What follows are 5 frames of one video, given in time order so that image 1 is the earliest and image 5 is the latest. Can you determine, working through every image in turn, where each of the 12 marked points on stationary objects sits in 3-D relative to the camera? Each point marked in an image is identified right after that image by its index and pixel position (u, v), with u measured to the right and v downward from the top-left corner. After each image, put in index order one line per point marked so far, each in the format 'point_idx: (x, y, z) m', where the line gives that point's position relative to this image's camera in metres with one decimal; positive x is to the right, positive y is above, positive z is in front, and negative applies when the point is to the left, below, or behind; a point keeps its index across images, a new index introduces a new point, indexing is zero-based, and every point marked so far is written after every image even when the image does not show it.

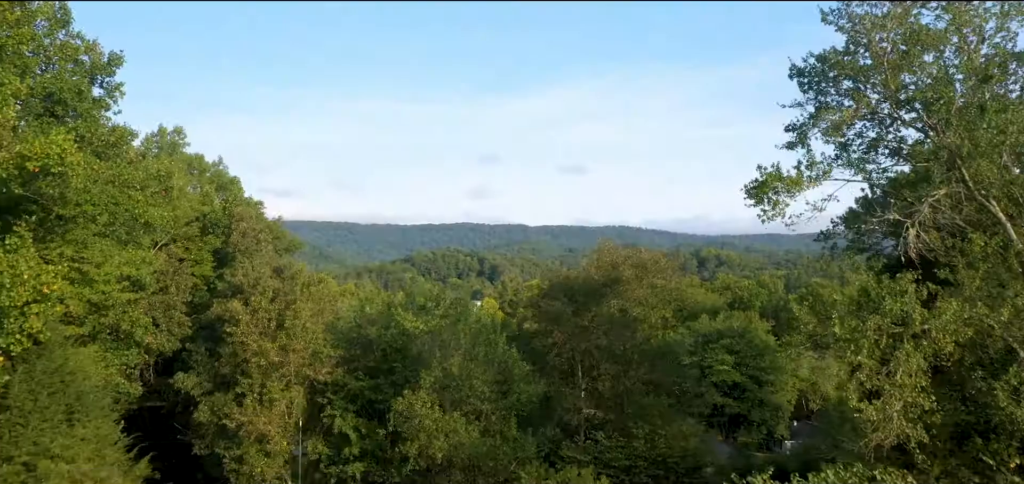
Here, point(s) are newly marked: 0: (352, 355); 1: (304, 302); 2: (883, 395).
0: (-4.4, -3.1, +18.1) m
1: (-5.7, -1.7, +17.9) m
2: (+5.4, -2.2, +9.5) m
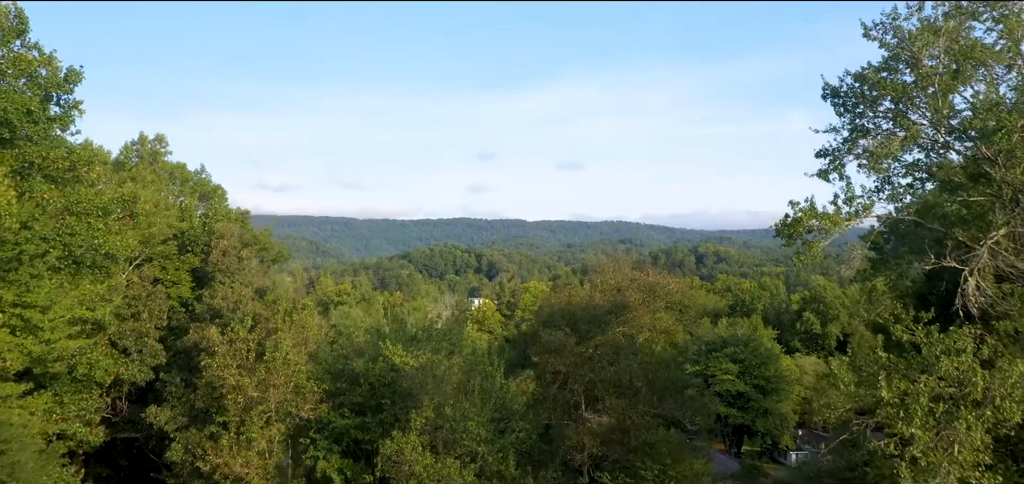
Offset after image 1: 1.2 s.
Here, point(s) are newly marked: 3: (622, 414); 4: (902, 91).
0: (-4.5, -3.8, +16.8) m
1: (-5.7, -2.3, +16.6) m
2: (+5.3, -2.9, +8.2) m
3: (+2.7, -4.3, +16.4) m
4: (+5.9, +2.3, +10.0) m
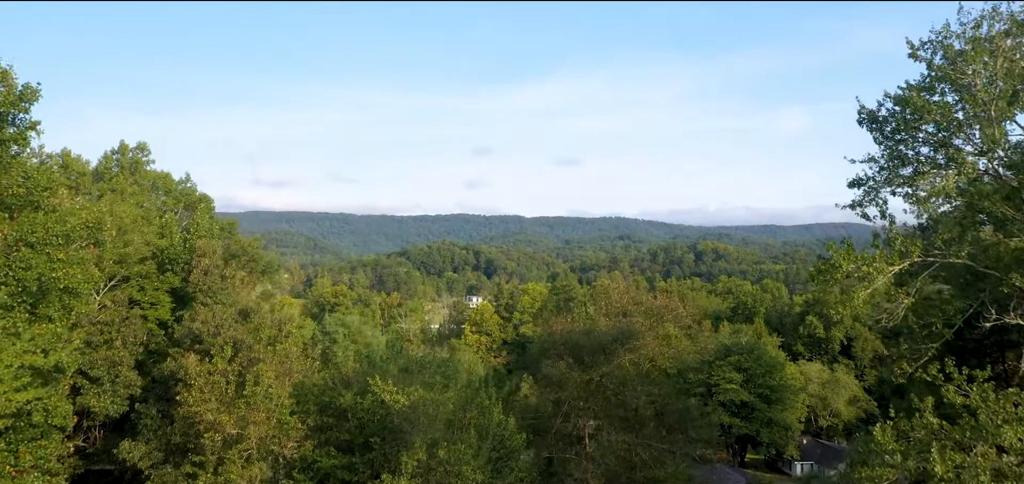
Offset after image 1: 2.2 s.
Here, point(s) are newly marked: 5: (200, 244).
0: (-4.5, -4.3, +15.7) m
1: (-5.8, -2.8, +15.5) m
2: (+5.3, -3.5, +7.1) m
3: (+2.7, -4.8, +15.3) m
4: (+5.9, +1.7, +8.9) m
5: (-9.3, -0.1, +19.7) m
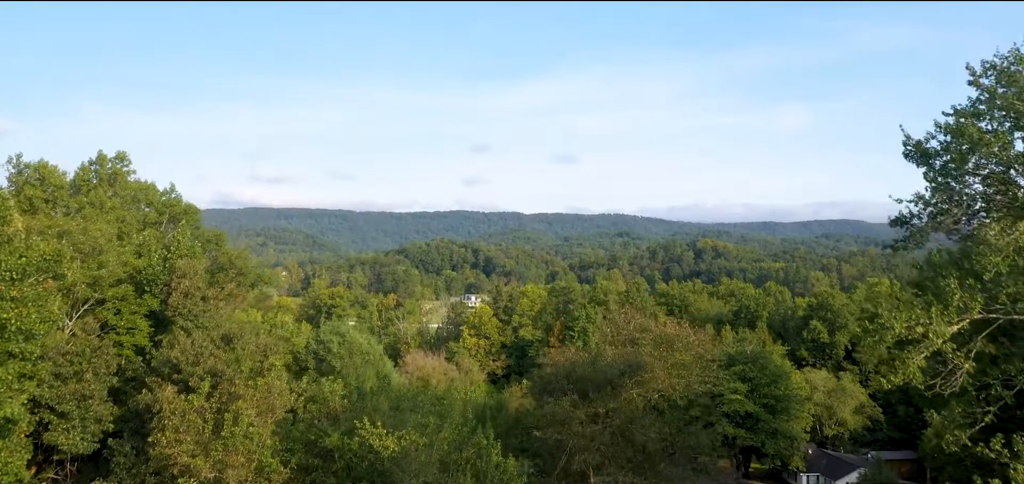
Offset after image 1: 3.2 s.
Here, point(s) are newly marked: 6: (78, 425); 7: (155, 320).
0: (-4.5, -4.9, +14.6) m
1: (-5.8, -3.4, +14.4) m
2: (+5.3, -4.1, +6.1) m
3: (+2.7, -5.4, +14.2) m
4: (+5.9, +1.1, +7.8) m
5: (-9.4, -0.6, +18.6) m
6: (-9.9, -4.2, +15.0) m
7: (-10.2, -2.2, +18.8) m
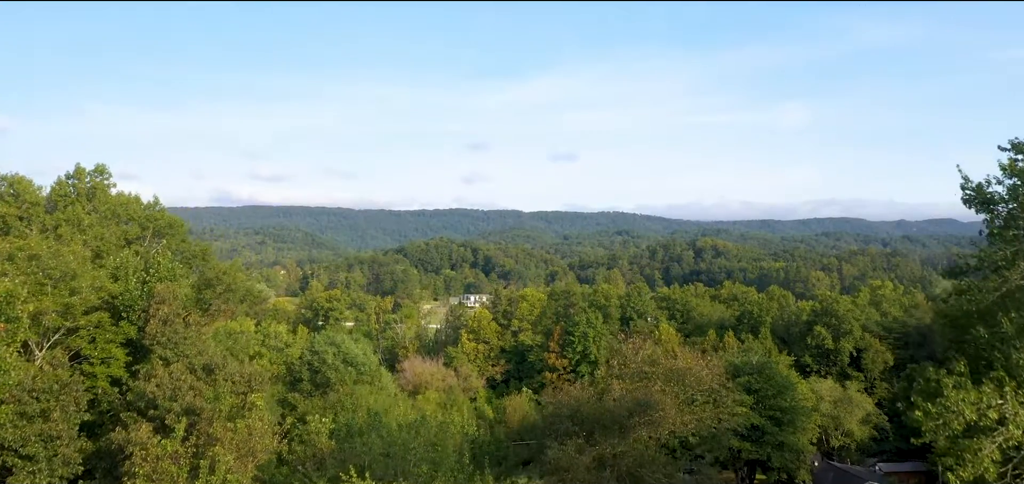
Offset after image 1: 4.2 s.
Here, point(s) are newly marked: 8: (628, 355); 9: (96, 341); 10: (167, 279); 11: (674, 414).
0: (-4.5, -5.5, +13.6) m
1: (-5.8, -4.0, +13.3) m
2: (+5.4, -4.8, +5.0) m
3: (+2.7, -6.0, +13.1) m
4: (+5.9, +0.5, +6.7) m
5: (-9.4, -1.2, +17.5) m
6: (-9.9, -4.8, +13.9) m
7: (-10.2, -2.8, +17.8) m
8: (+2.9, -2.8, +17.0) m
9: (-10.7, -2.5, +16.8) m
10: (-9.8, -1.0, +18.8) m
11: (+3.5, -3.6, +14.3) m
